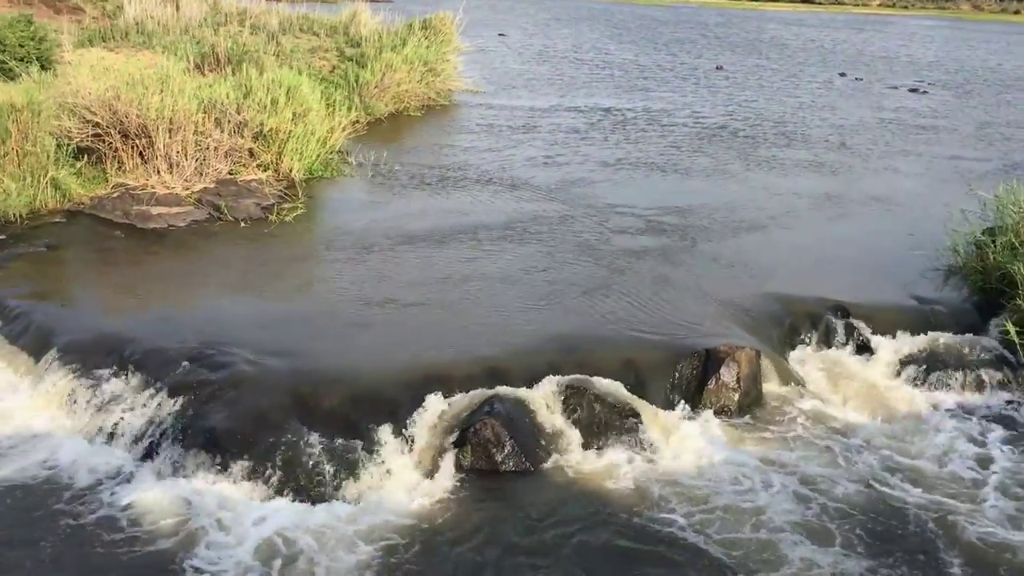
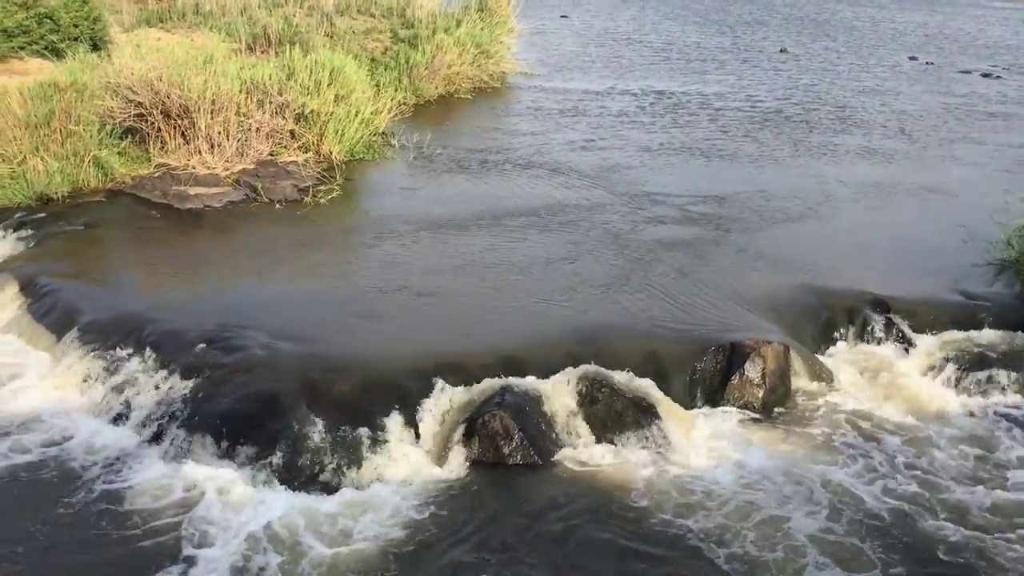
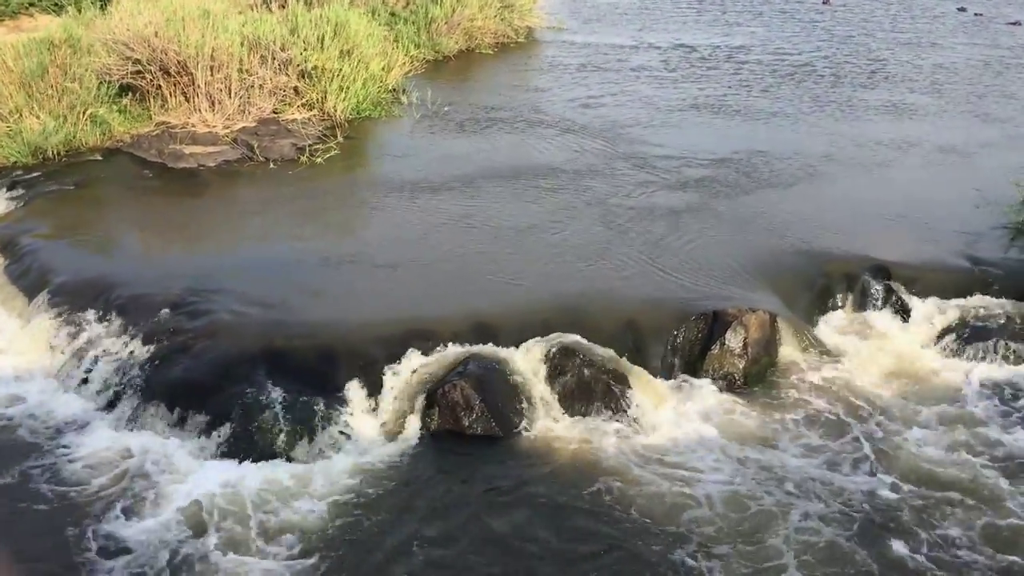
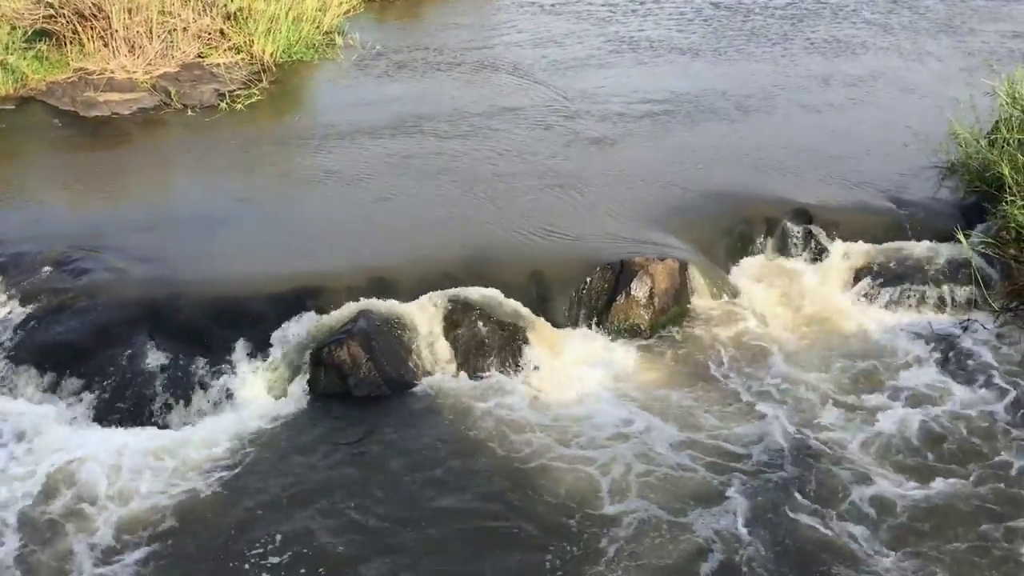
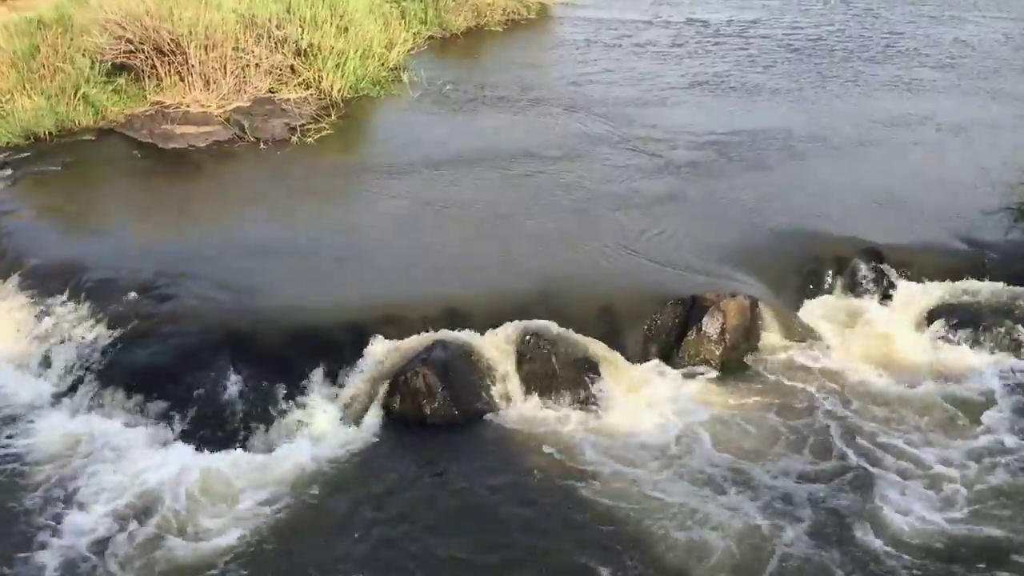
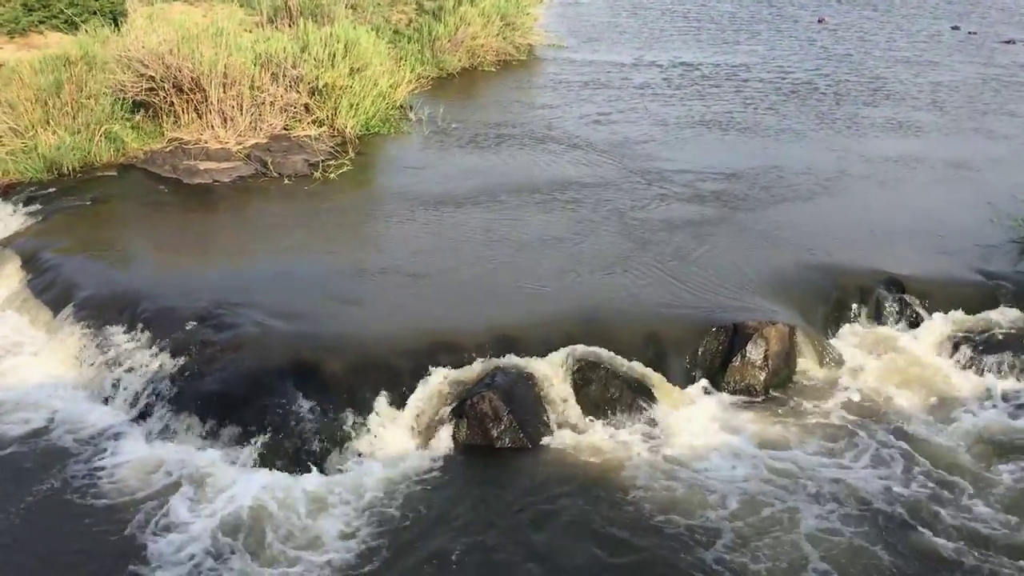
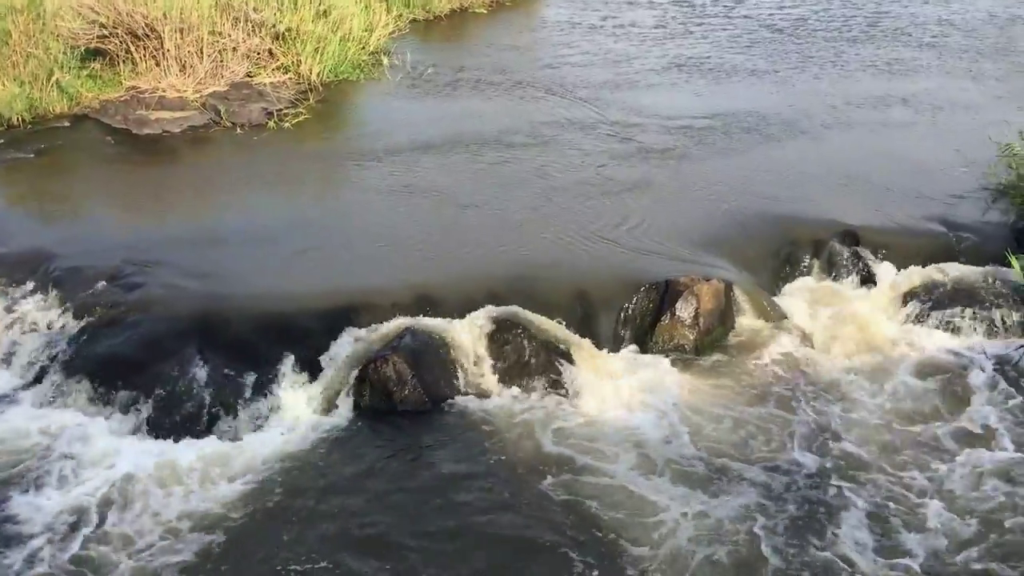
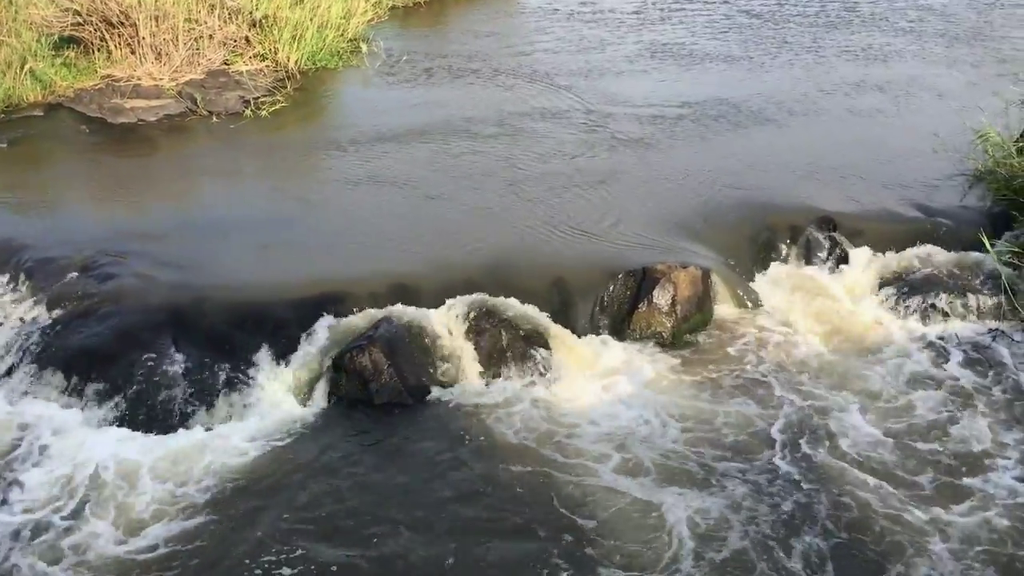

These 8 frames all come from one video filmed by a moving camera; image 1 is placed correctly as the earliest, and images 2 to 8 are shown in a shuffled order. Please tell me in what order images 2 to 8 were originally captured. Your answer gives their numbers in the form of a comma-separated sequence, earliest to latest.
2, 6, 3, 5, 7, 8, 4
